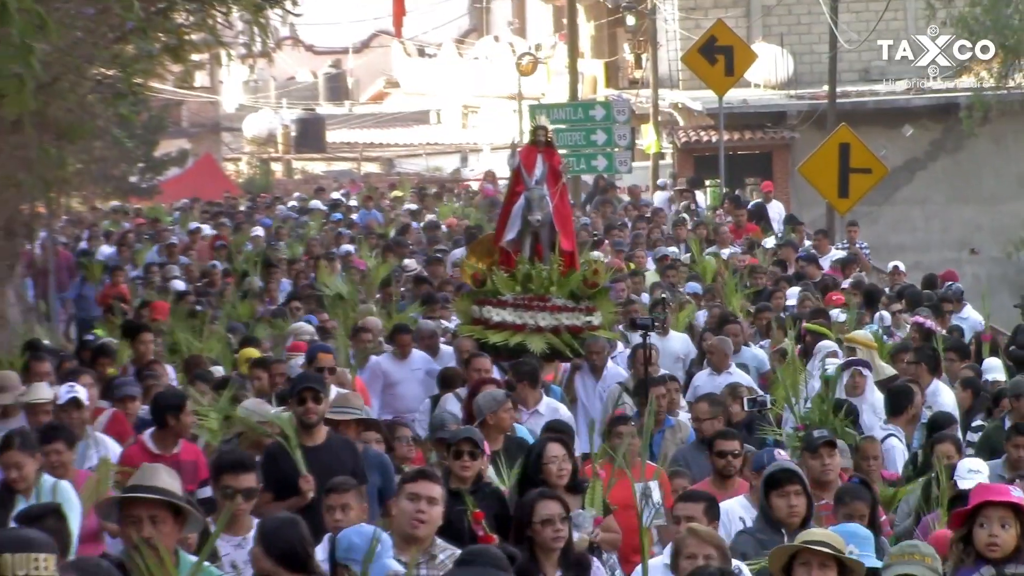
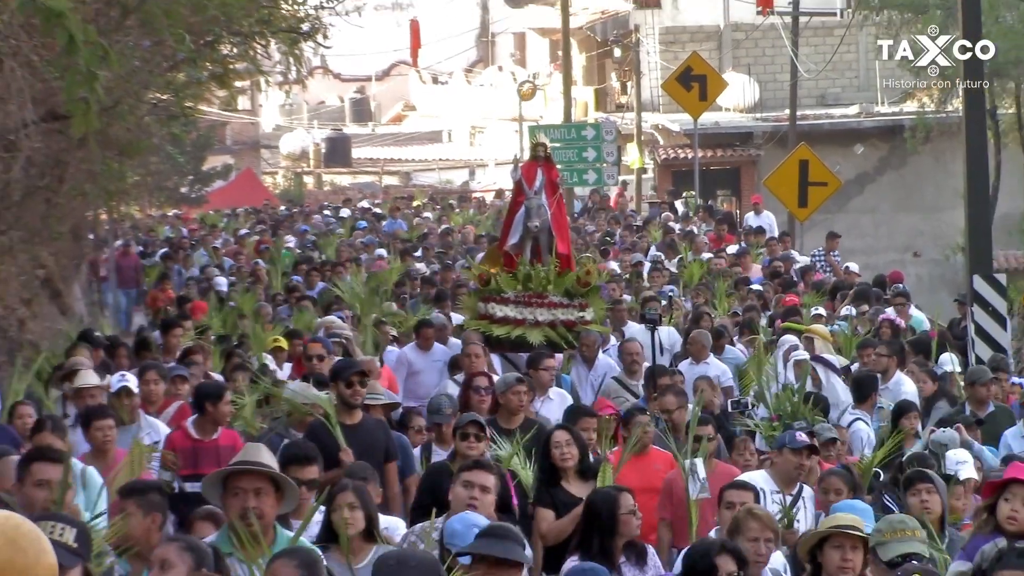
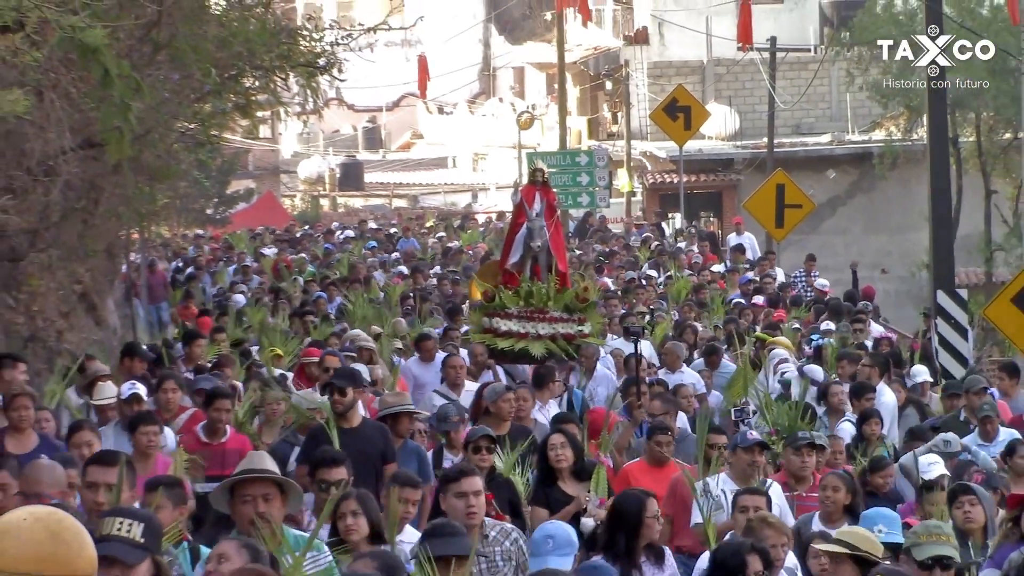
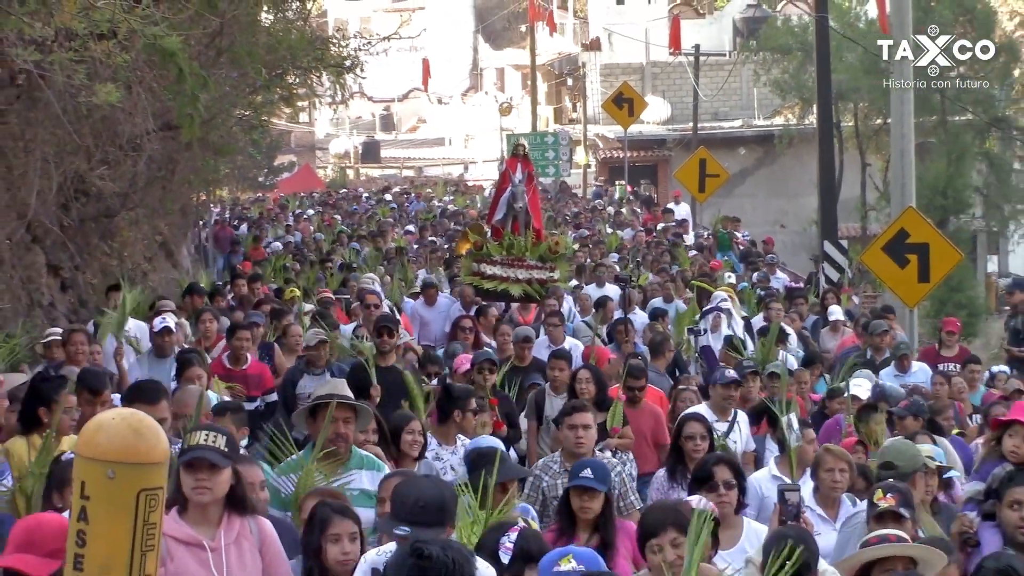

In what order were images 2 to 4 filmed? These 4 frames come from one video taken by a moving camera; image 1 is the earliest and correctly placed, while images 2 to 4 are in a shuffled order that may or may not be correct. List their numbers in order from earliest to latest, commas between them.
2, 3, 4
